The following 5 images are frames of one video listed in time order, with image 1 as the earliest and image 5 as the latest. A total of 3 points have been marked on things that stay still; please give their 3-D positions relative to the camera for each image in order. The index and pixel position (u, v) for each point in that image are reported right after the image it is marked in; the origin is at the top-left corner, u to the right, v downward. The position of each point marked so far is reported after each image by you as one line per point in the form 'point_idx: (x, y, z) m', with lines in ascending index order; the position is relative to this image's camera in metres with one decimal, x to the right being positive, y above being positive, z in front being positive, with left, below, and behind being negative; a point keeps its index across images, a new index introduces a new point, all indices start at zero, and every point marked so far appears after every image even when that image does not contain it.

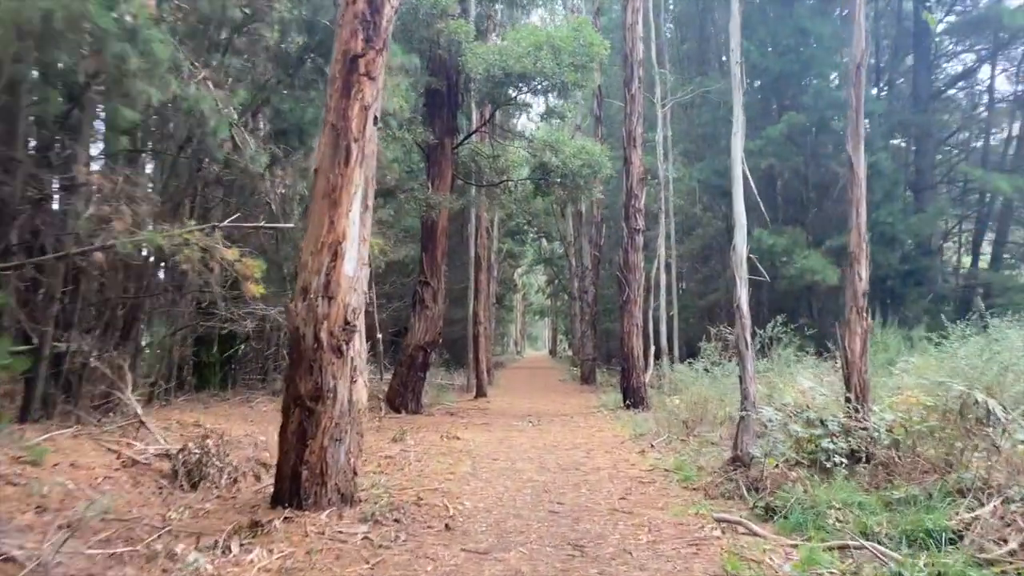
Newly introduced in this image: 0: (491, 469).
0: (-0.2, -1.8, +8.0) m
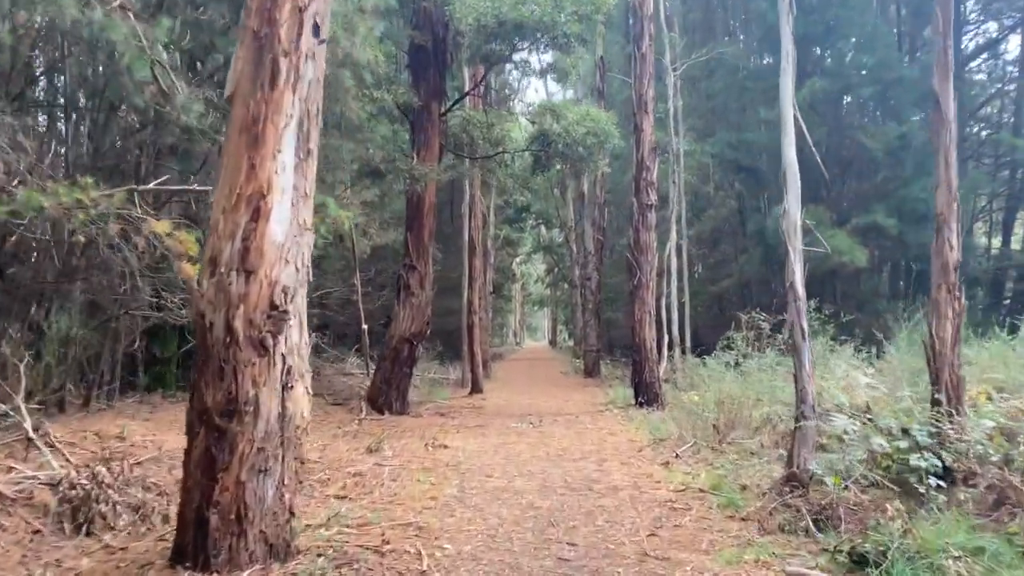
0: (-0.2, -1.6, +6.4) m
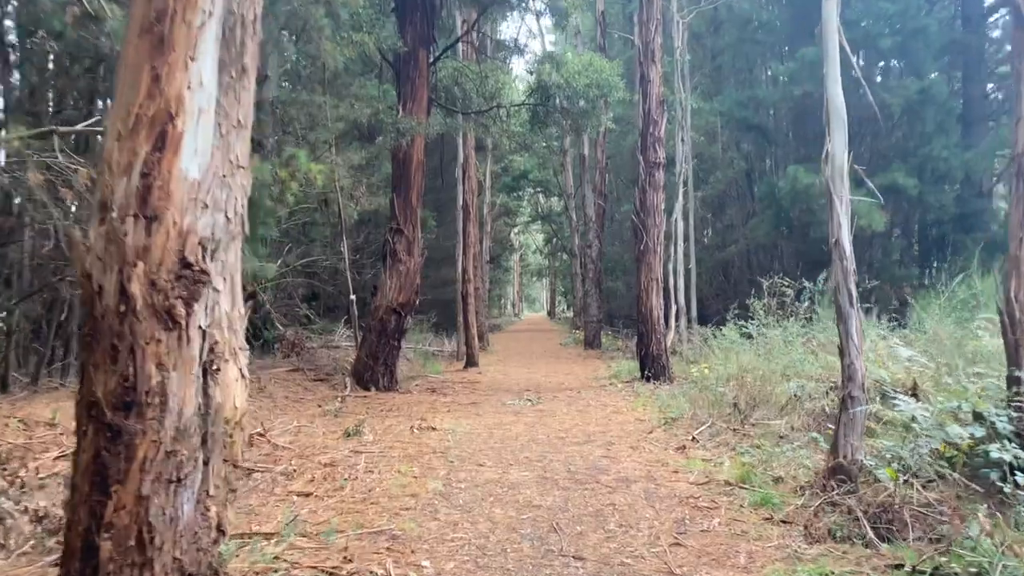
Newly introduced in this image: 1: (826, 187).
0: (-0.3, -1.3, +5.5) m
1: (+2.1, +0.7, +5.4) m
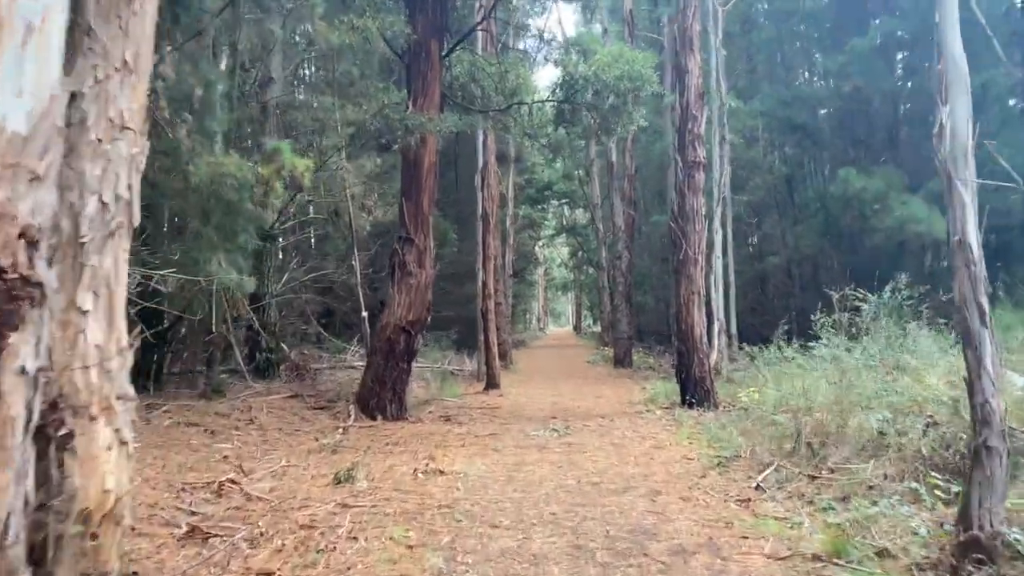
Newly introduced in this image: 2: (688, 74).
0: (-0.1, -1.4, +4.3) m
1: (+2.2, +0.6, +4.1) m
2: (+2.4, +2.9, +10.9) m
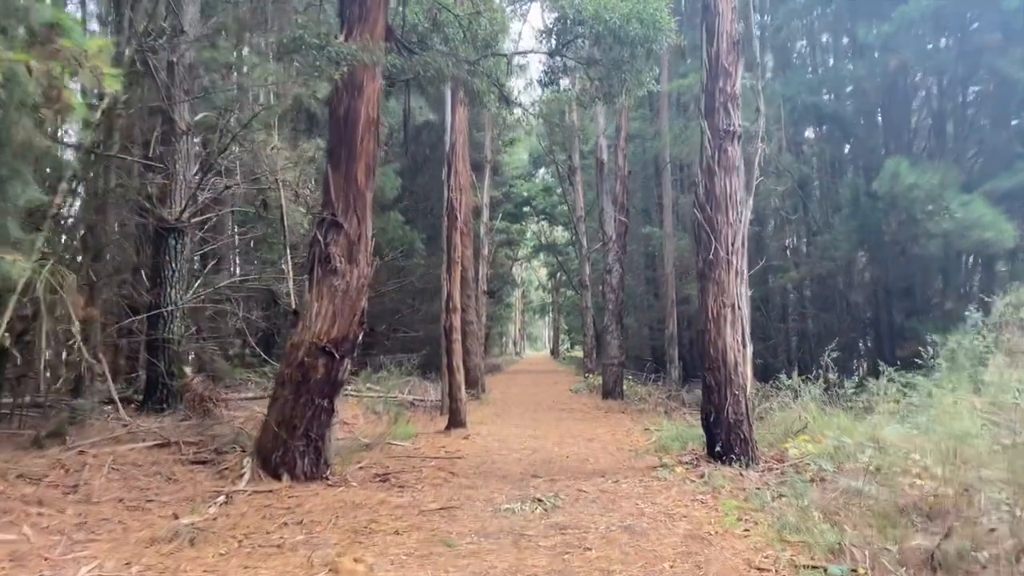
0: (-0.3, -1.3, +1.4) m
1: (+2.1, +0.7, +1.4) m
2: (+2.1, +2.7, +8.2) m
